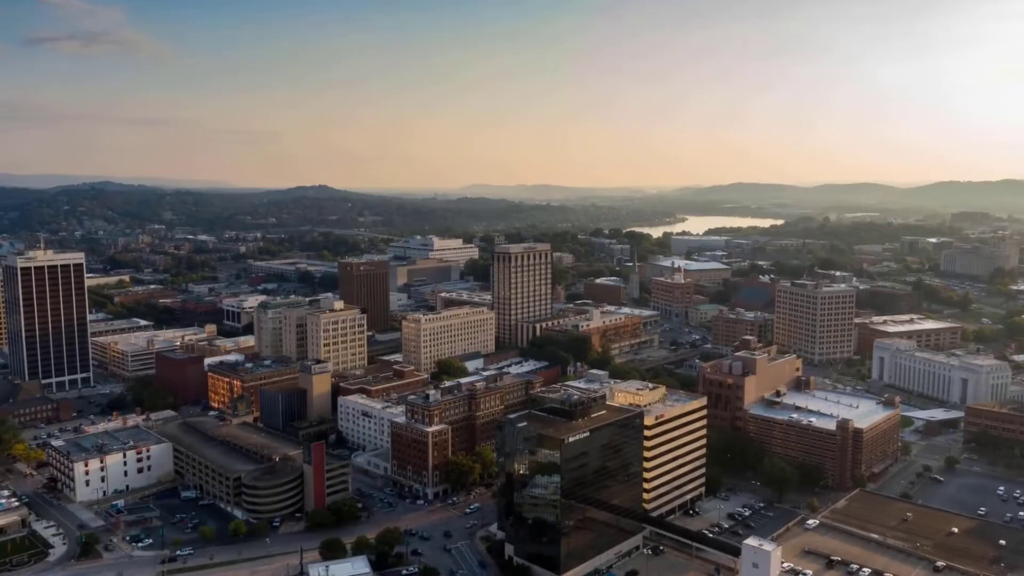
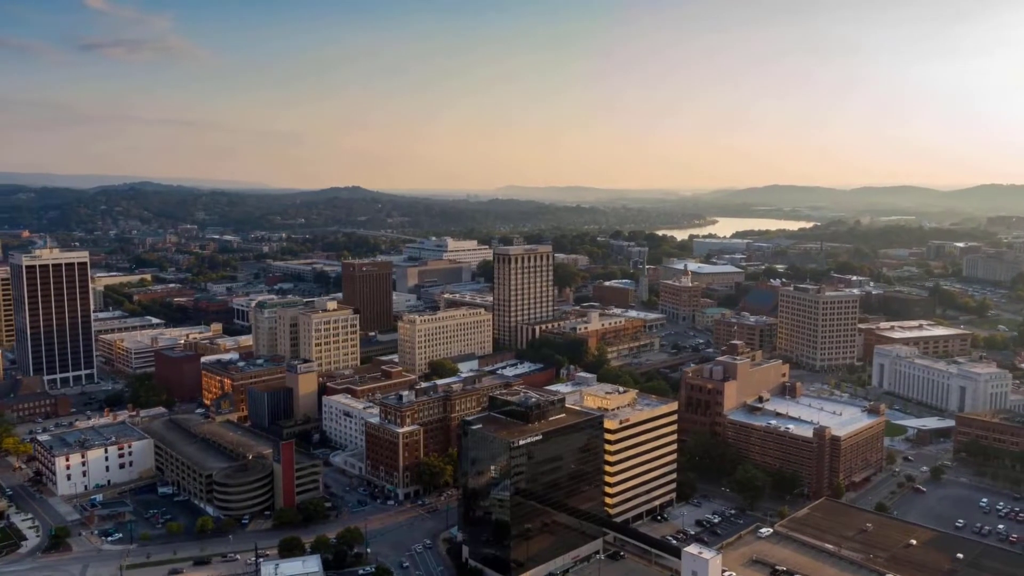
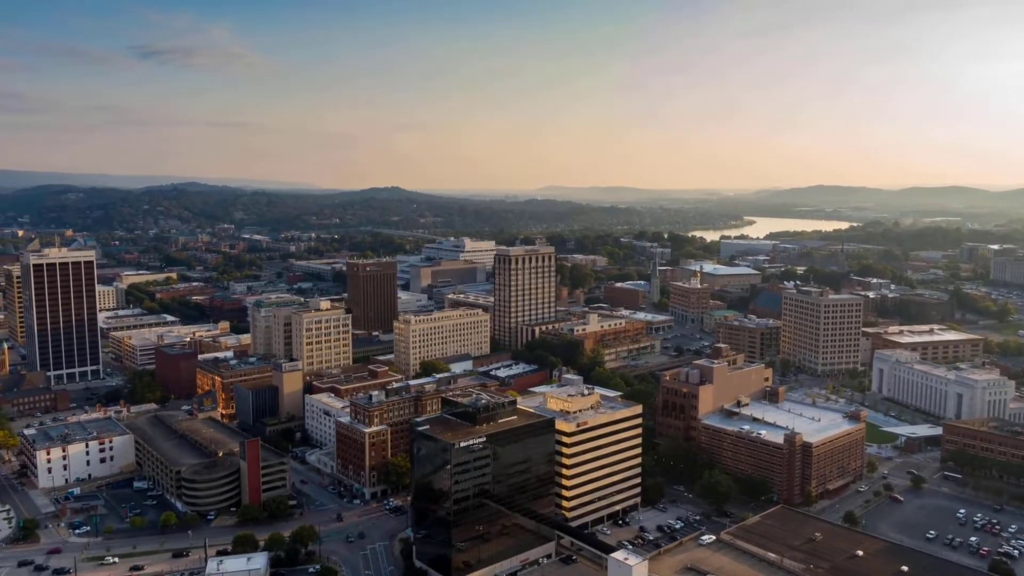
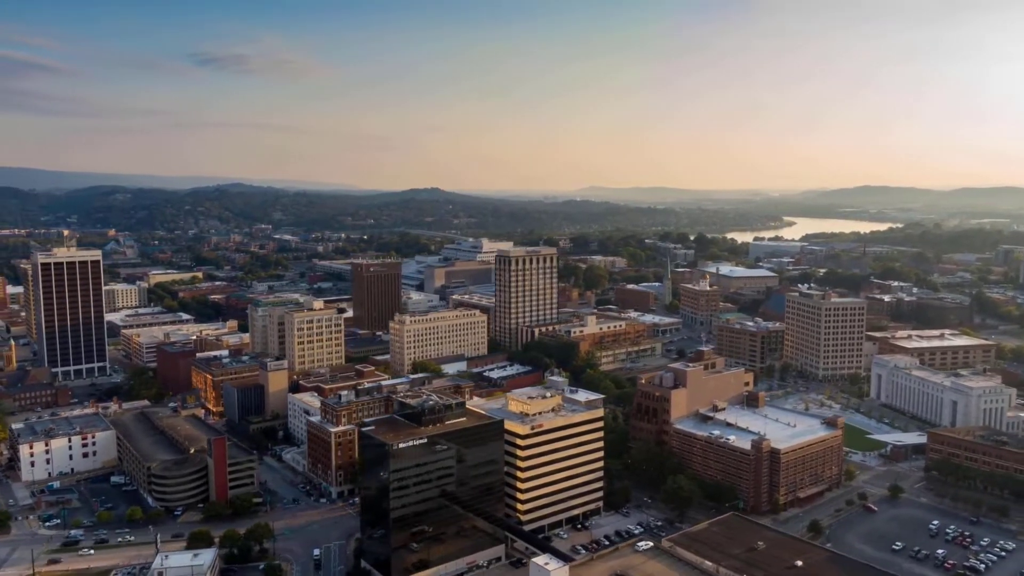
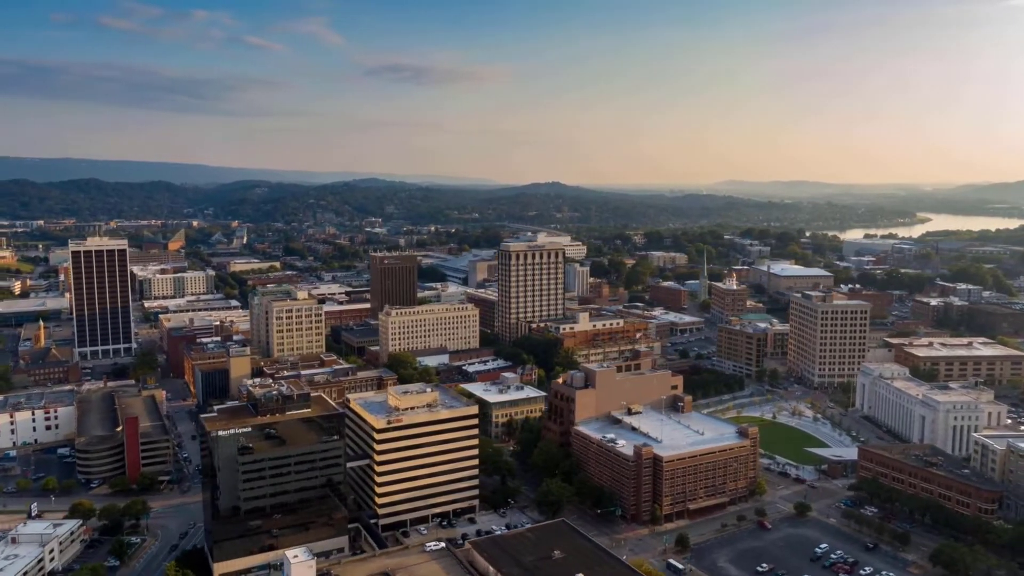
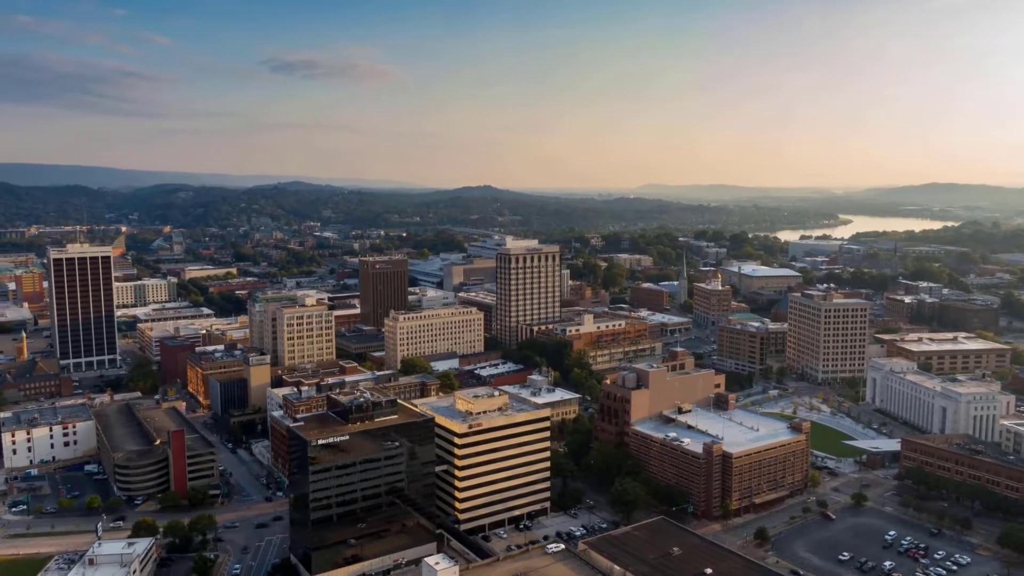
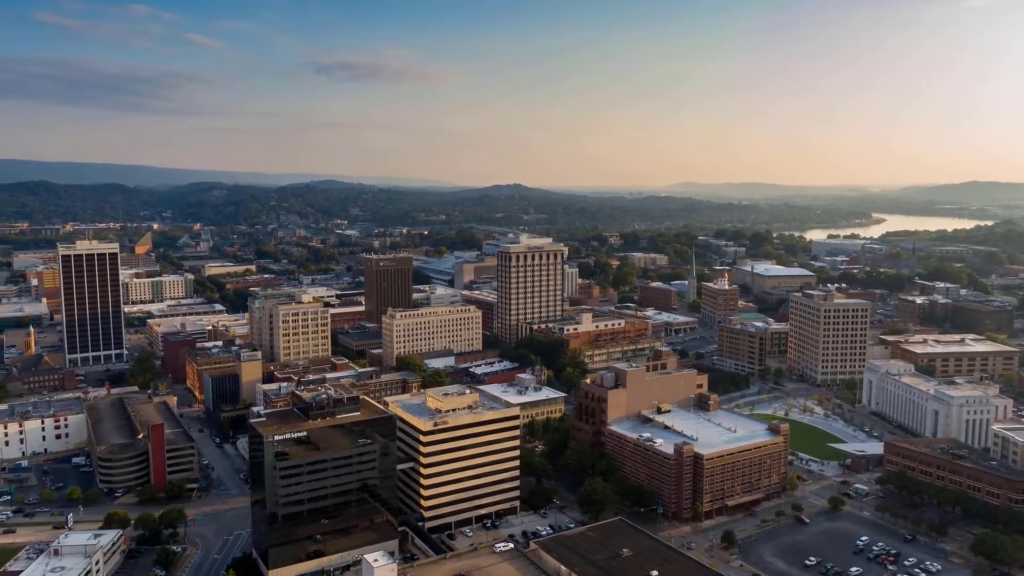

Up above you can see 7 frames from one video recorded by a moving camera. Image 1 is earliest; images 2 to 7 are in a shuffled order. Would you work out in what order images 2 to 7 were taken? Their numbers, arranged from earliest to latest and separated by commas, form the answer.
2, 3, 4, 6, 7, 5
